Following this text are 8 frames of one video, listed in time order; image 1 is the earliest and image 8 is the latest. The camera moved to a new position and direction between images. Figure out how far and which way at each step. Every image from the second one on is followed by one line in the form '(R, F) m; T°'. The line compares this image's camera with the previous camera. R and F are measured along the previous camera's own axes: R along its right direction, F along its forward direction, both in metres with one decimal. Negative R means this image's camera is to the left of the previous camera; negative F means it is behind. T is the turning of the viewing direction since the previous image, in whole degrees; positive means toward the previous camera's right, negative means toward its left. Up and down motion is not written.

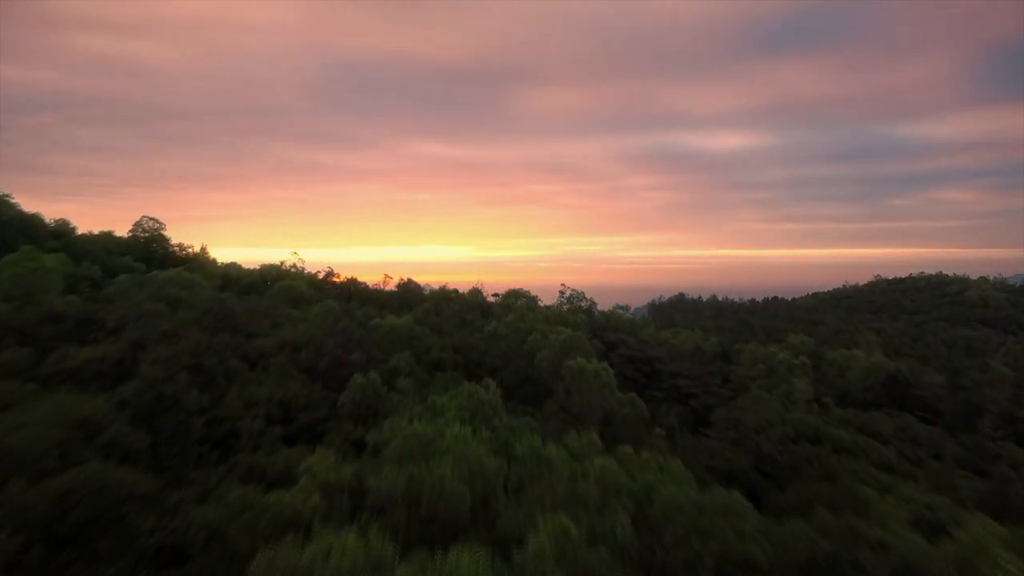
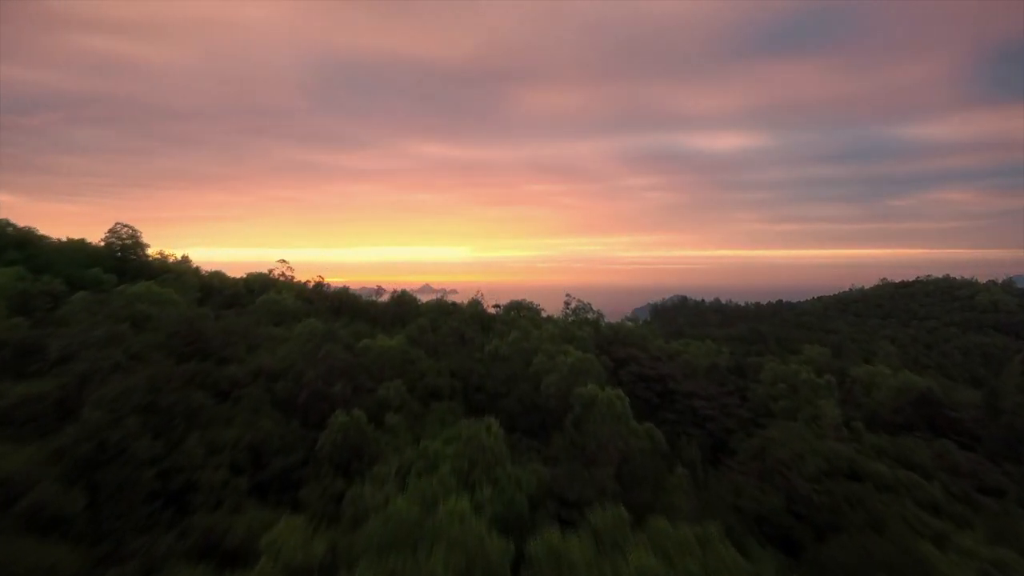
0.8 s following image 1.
(0.0, +1.1) m; 0°
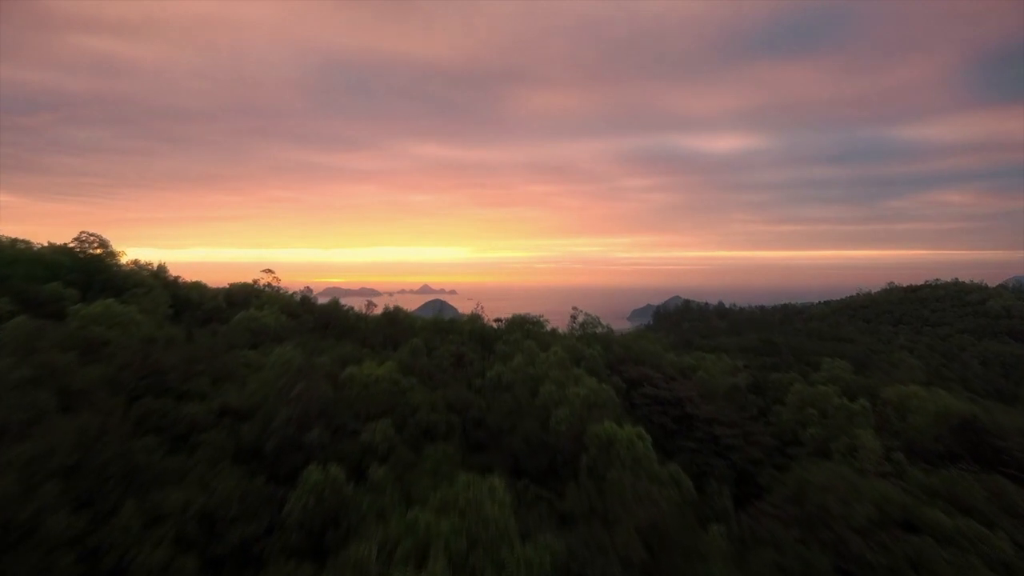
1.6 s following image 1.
(0.0, +1.2) m; 0°
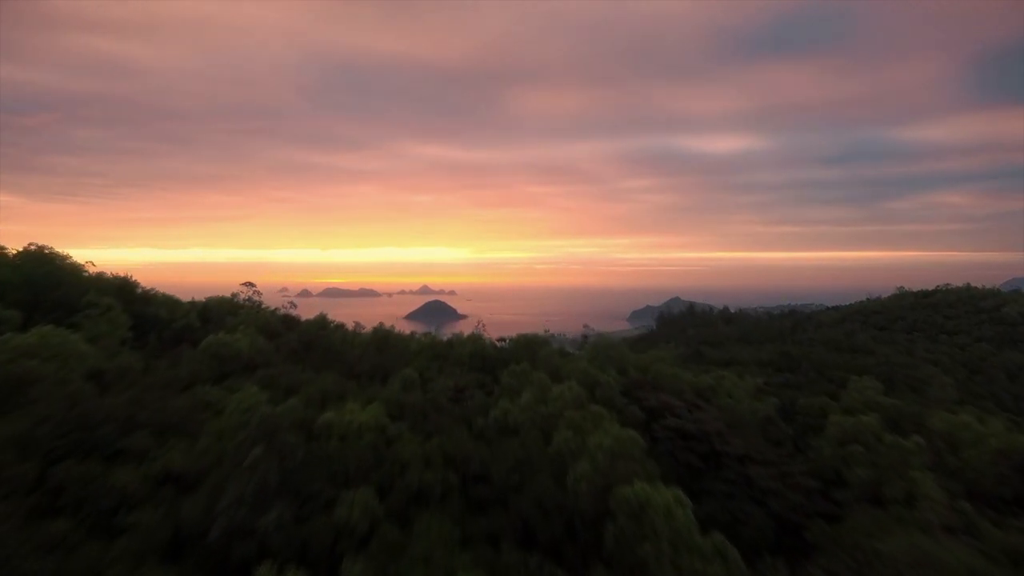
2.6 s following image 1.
(-0.1, +1.4) m; 0°
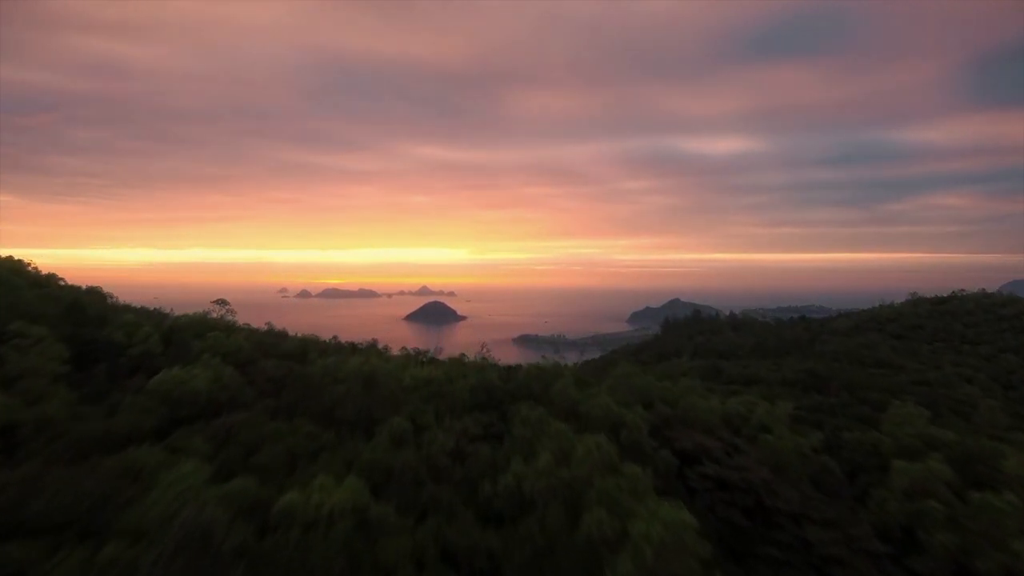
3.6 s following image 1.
(-0.1, +1.7) m; 0°
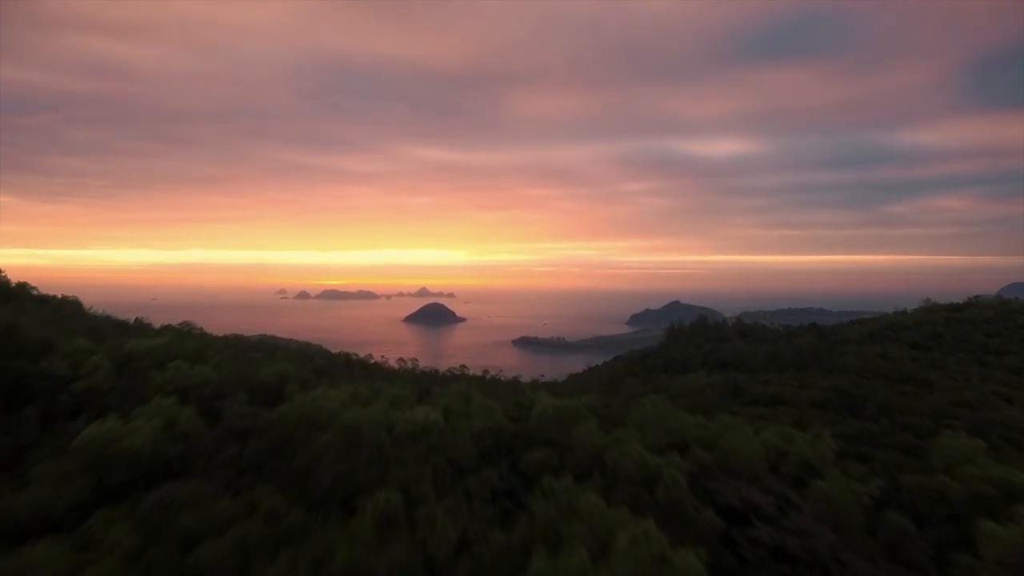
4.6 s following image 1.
(-0.1, +1.7) m; 0°
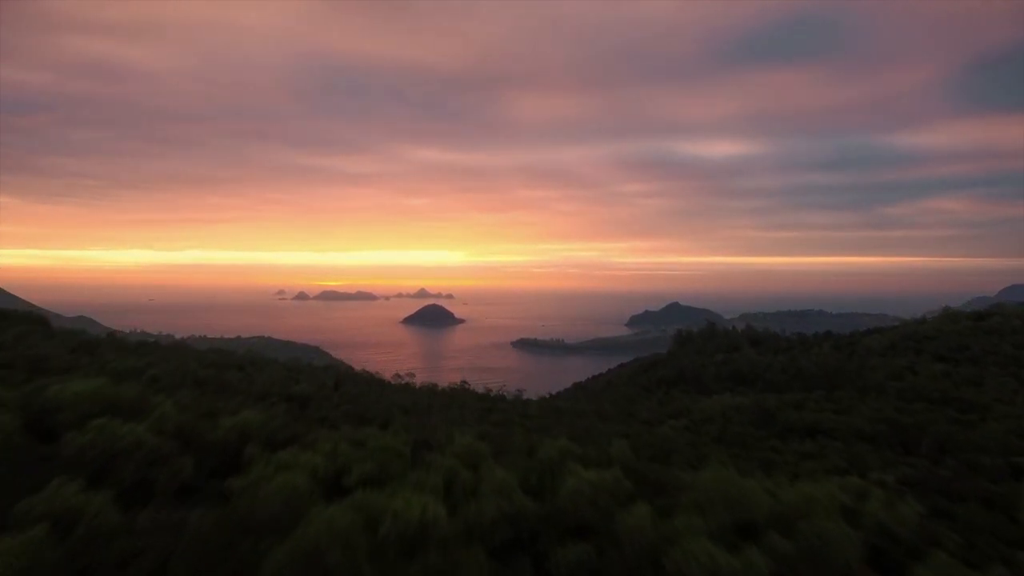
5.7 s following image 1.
(-0.2, +2.2) m; 0°
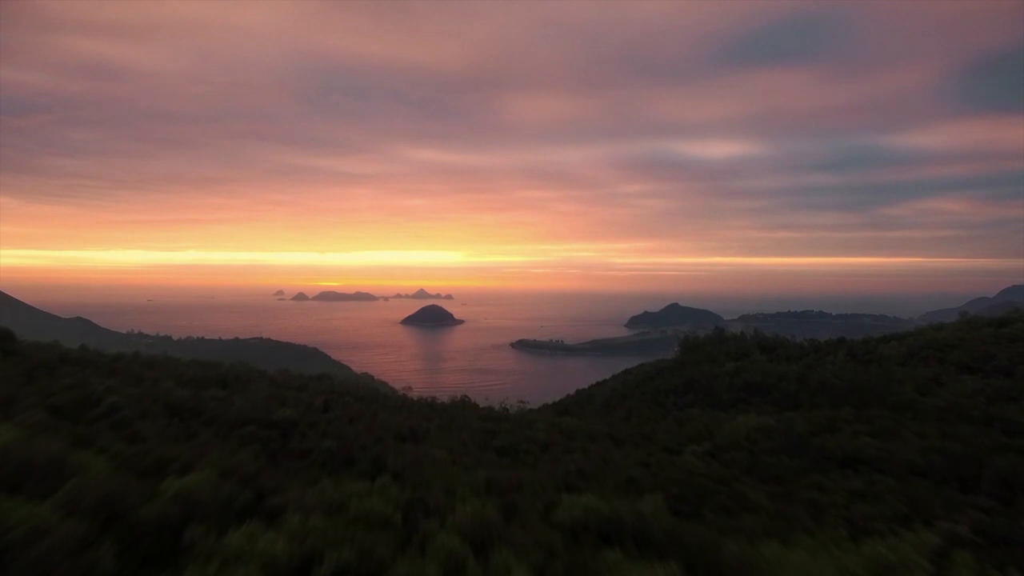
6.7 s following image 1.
(-0.1, +1.9) m; 0°
